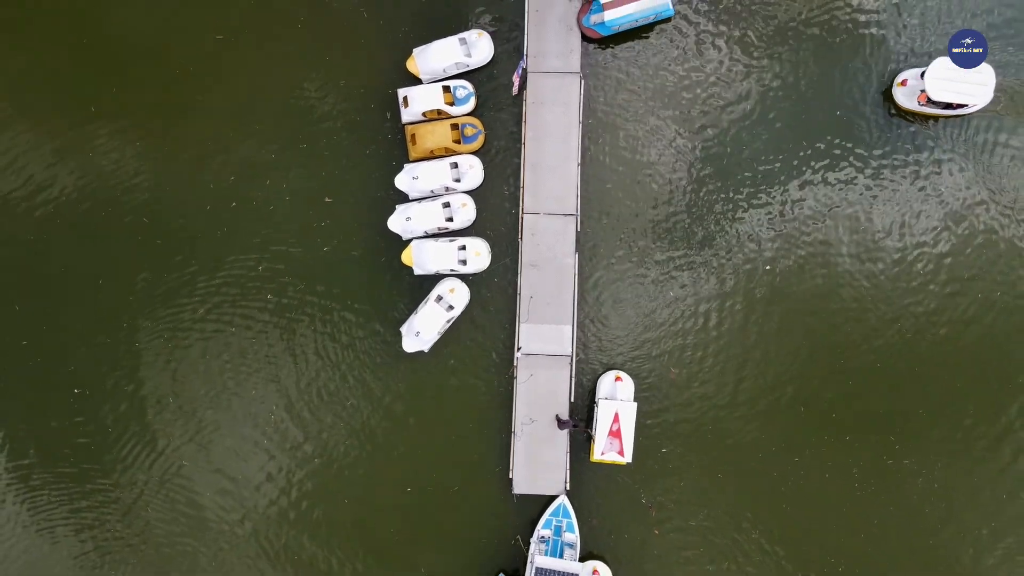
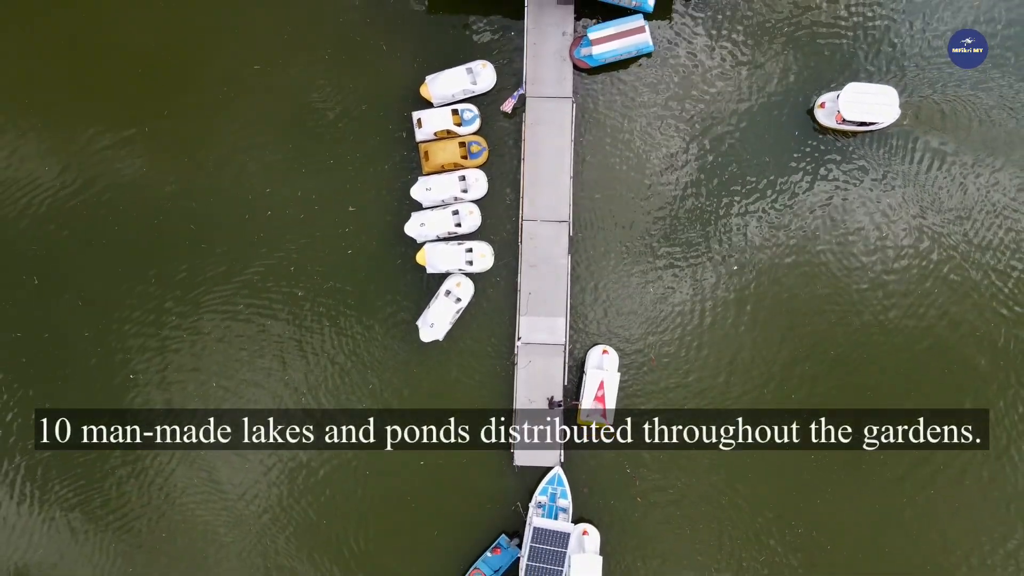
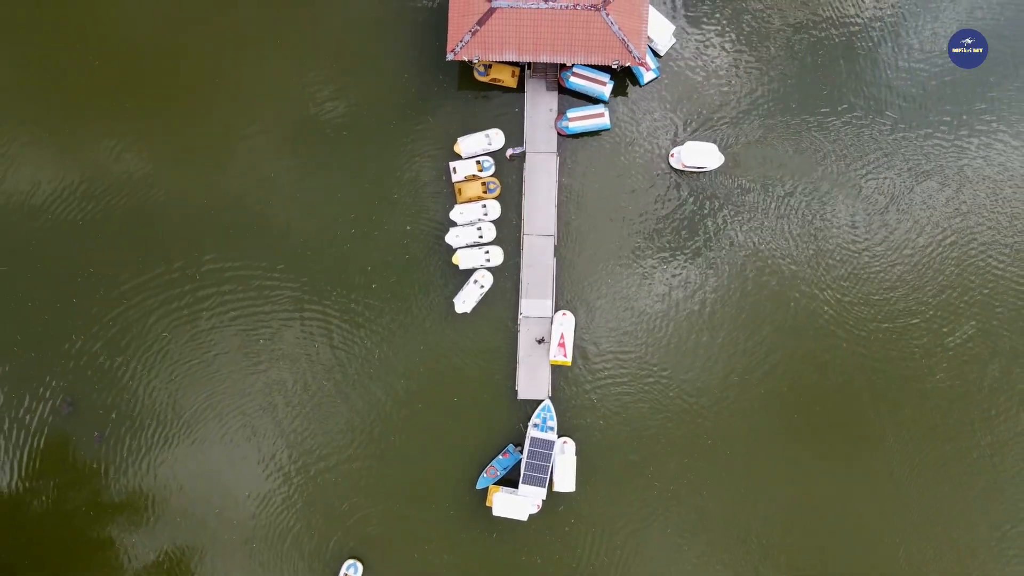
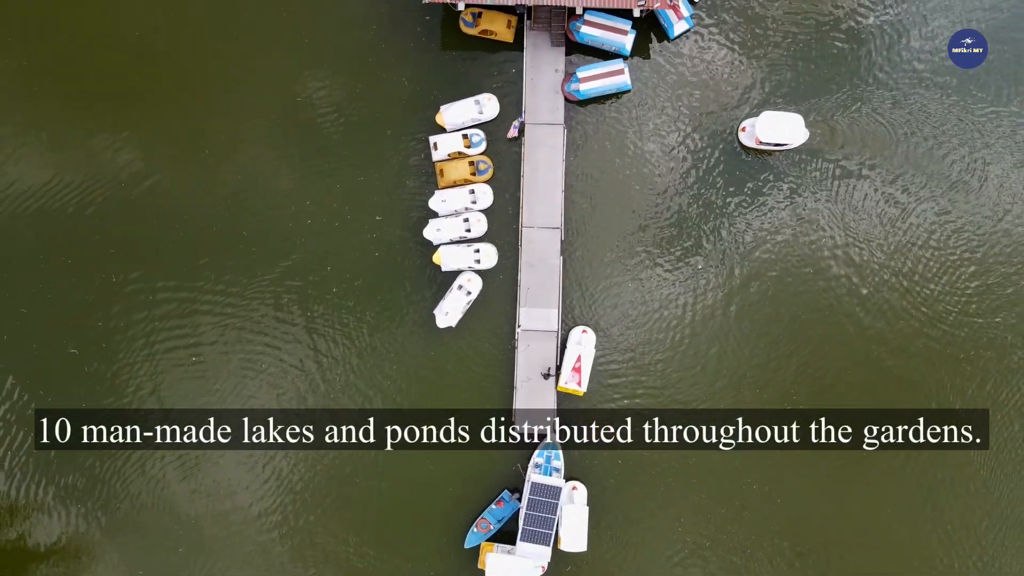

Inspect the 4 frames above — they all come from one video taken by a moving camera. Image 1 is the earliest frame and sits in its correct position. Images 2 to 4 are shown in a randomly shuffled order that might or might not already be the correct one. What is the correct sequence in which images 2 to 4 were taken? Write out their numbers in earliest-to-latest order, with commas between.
2, 4, 3
